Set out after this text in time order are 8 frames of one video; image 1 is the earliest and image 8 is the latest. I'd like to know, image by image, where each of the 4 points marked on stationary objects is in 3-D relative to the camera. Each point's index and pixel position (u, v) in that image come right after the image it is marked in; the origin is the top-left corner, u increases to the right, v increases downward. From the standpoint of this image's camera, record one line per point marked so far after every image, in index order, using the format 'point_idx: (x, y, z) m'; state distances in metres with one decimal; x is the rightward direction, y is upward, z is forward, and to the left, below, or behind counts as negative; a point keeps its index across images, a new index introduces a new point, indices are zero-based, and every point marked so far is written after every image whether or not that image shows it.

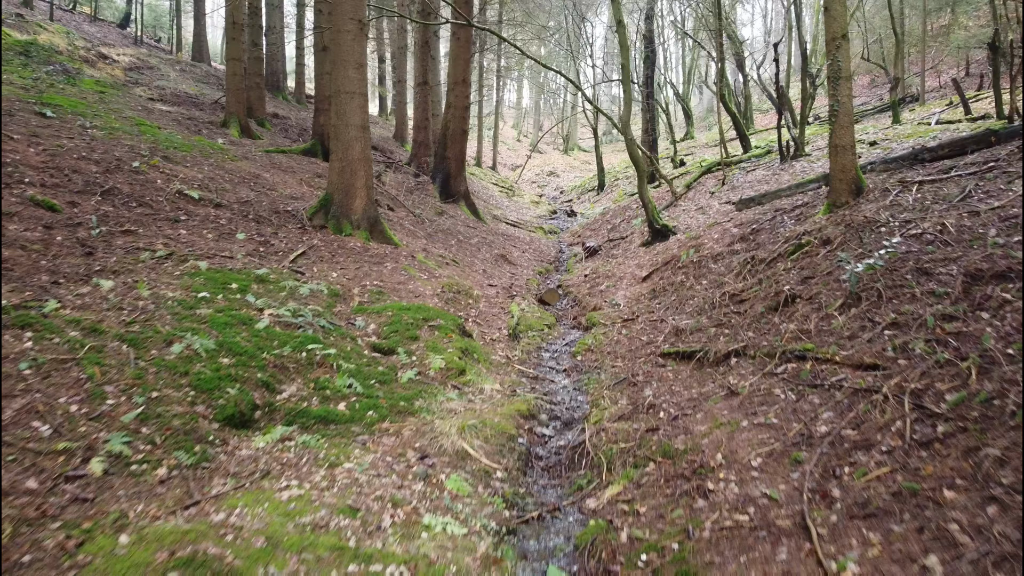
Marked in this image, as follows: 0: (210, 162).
0: (-6.4, +2.7, +13.2) m
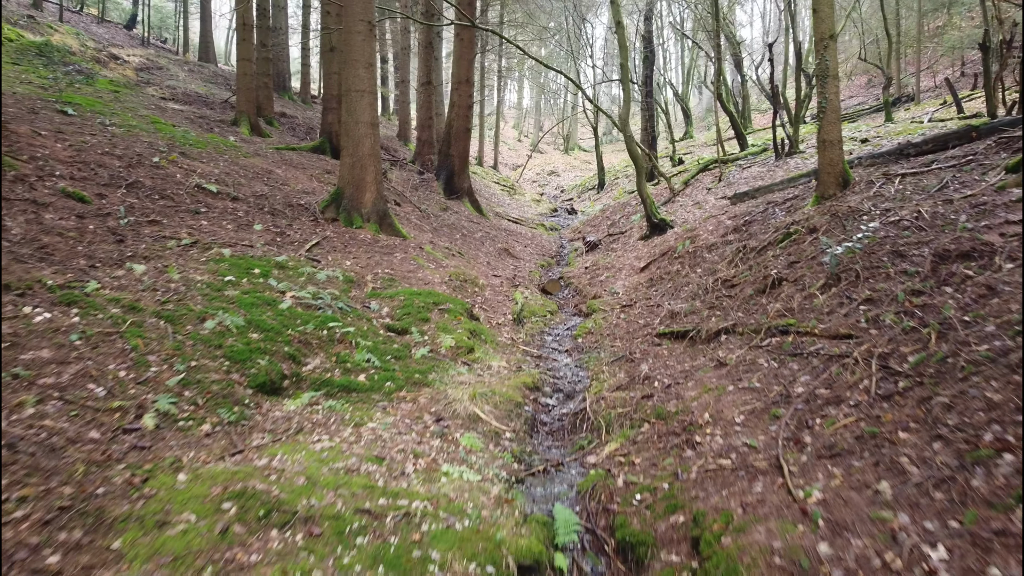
0: (-6.3, +2.8, +13.7) m
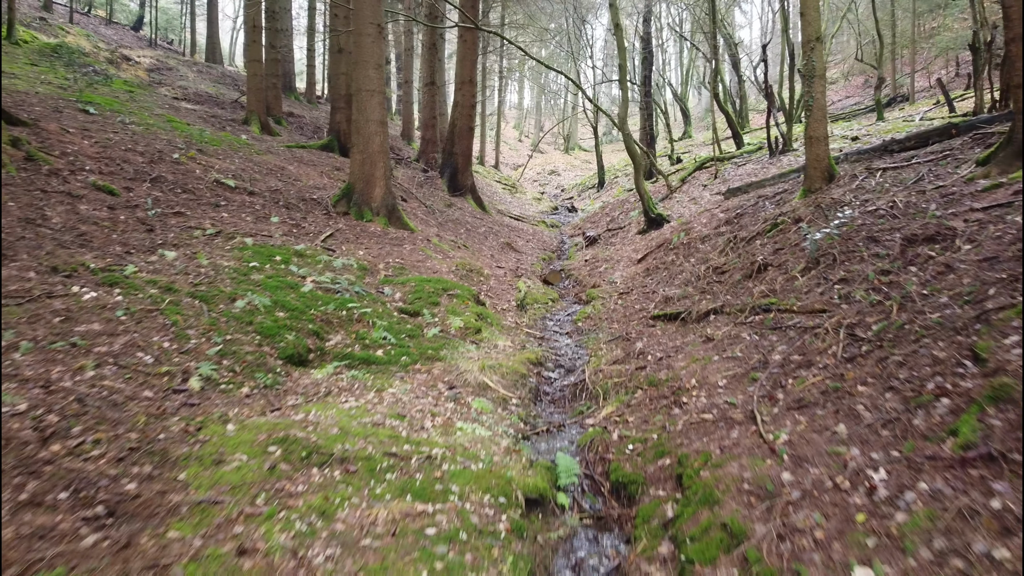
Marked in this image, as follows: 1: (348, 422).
0: (-6.2, +3.0, +14.3) m
1: (-1.3, -1.1, +5.0) m
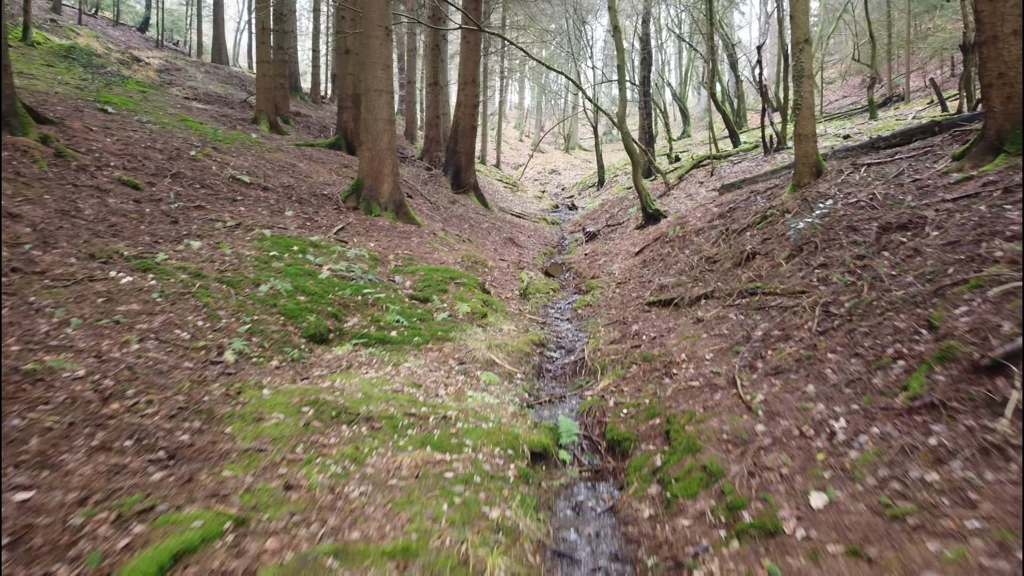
0: (-6.2, +3.2, +14.8) m
1: (-1.2, -0.9, +5.5) m
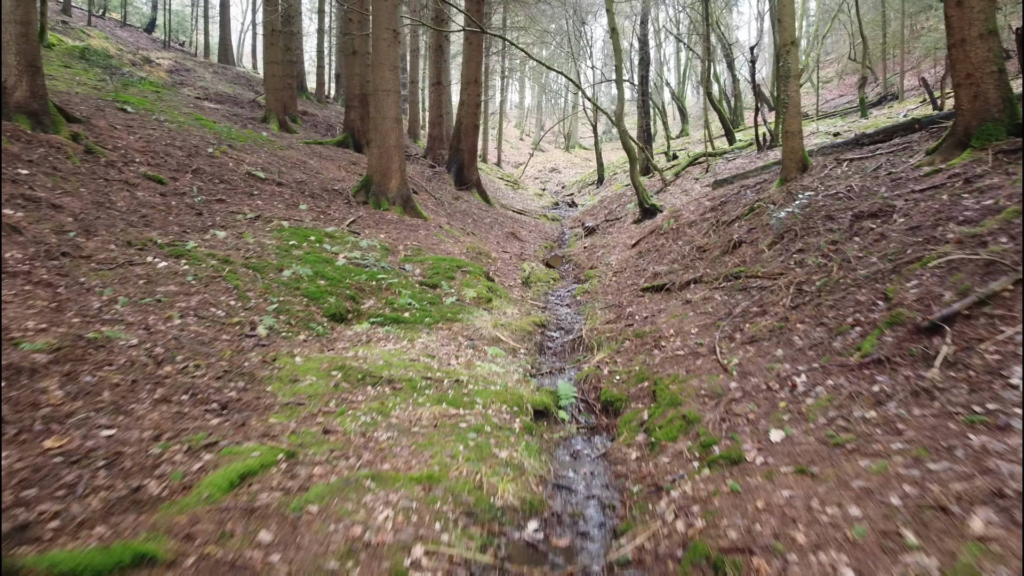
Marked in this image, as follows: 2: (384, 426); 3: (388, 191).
0: (-6.1, +3.4, +15.5) m
1: (-1.2, -0.7, +6.2) m
2: (-1.0, -1.0, +4.8) m
3: (-2.8, +2.2, +14.2) m
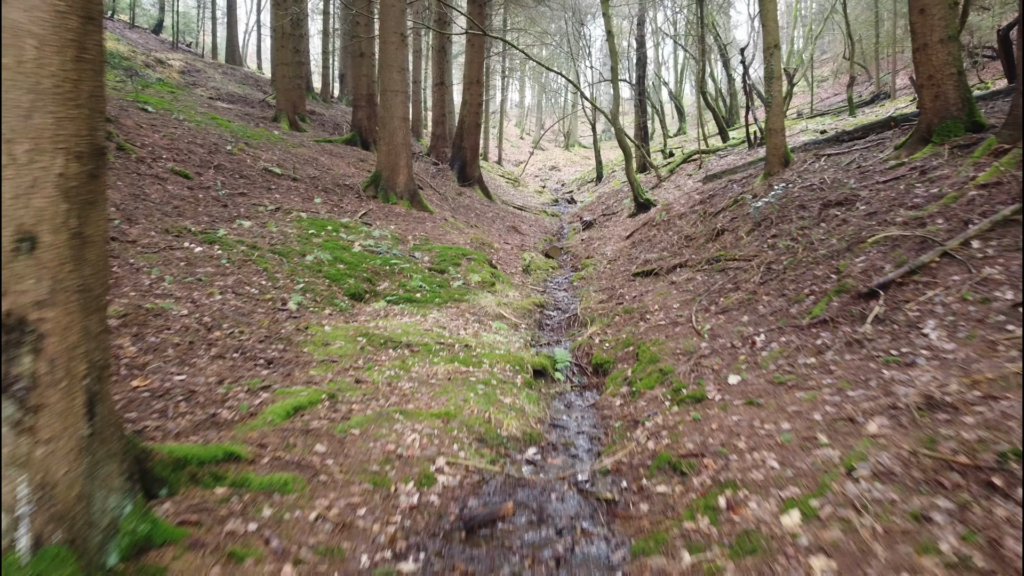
0: (-6.1, +3.7, +16.3) m
1: (-1.2, -0.5, +7.0) m
2: (-0.9, -0.8, +5.6) m
3: (-2.8, +2.4, +15.0) m
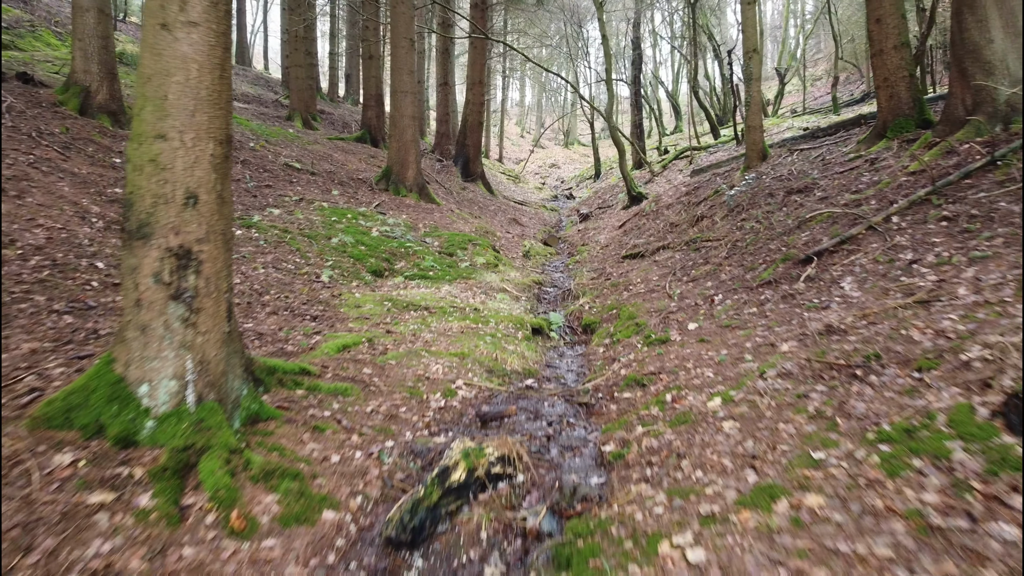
0: (-6.1, +4.0, +17.5) m
1: (-1.2, -0.1, +8.2) m
2: (-0.9, -0.5, +6.8) m
3: (-2.7, +2.8, +16.2) m
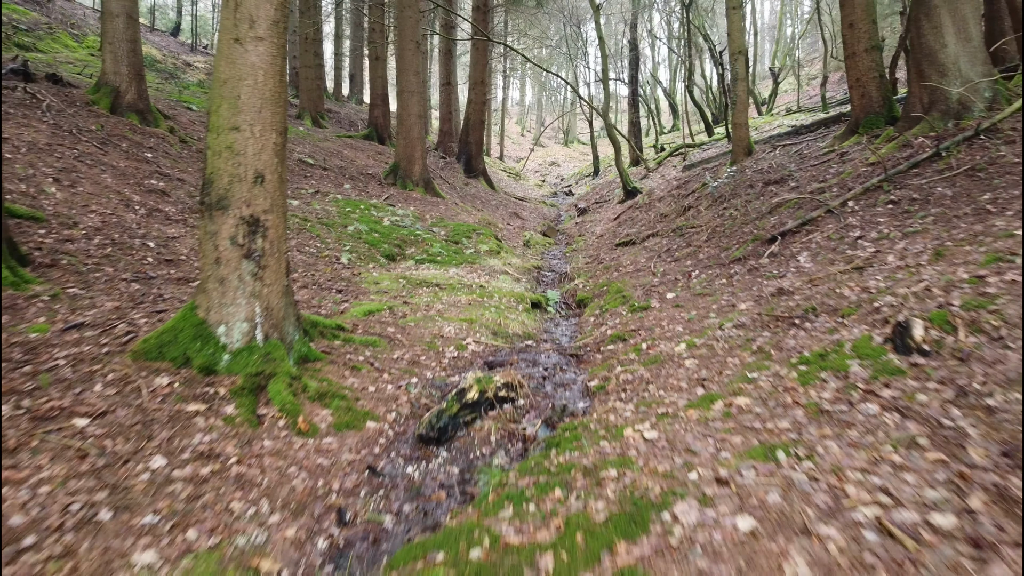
0: (-6.1, +4.3, +18.4) m
1: (-1.1, +0.2, +9.1) m
2: (-0.9, -0.2, +7.7) m
3: (-2.7, +3.1, +17.1) m
